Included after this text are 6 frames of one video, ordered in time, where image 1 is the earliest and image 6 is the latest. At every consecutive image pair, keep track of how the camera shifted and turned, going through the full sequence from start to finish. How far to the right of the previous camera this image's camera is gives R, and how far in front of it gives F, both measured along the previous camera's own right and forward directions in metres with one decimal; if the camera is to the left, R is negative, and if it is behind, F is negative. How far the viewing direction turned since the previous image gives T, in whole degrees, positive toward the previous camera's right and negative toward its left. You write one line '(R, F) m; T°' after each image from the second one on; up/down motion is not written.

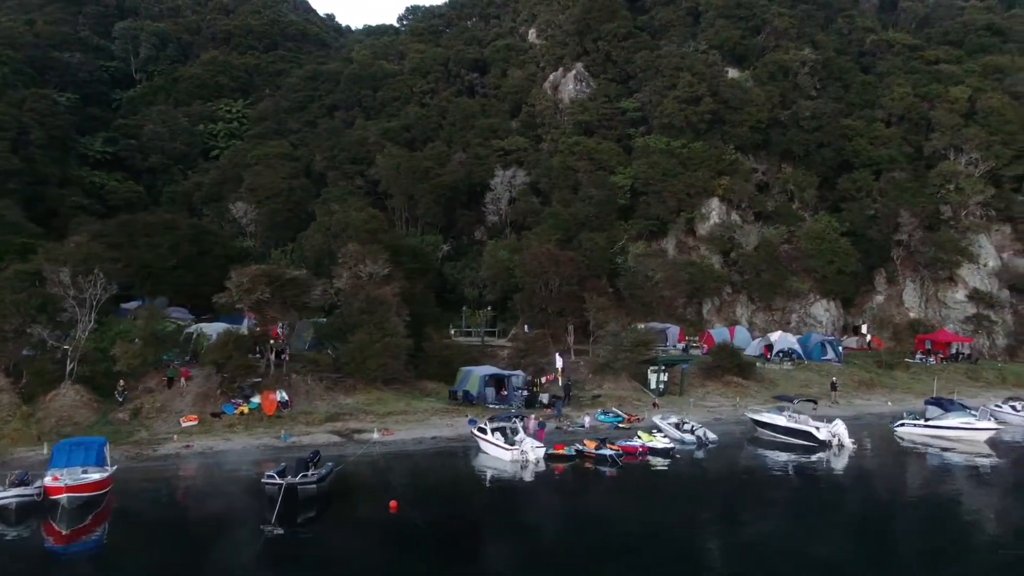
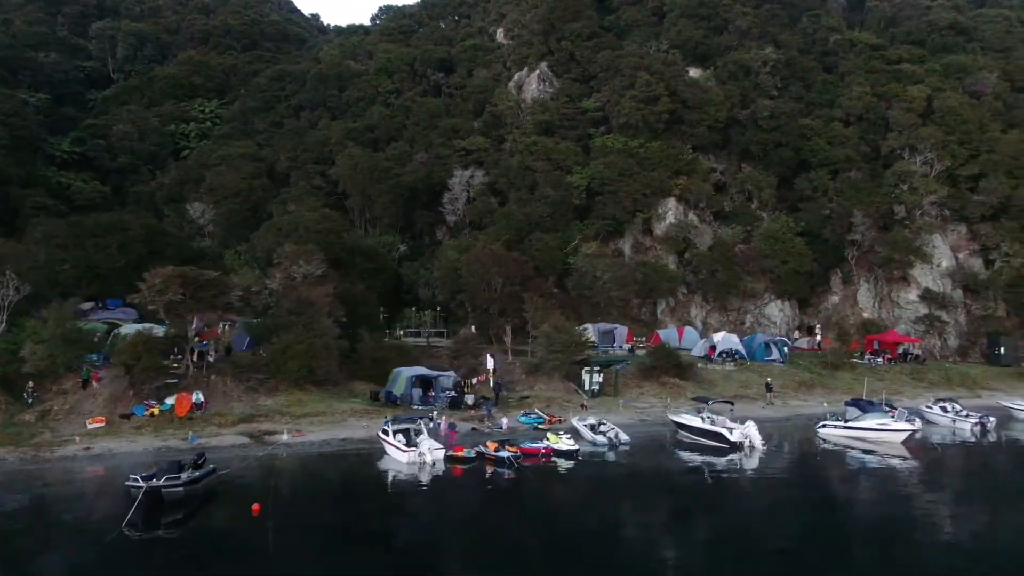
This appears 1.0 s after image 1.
(+3.6, +0.1) m; 0°
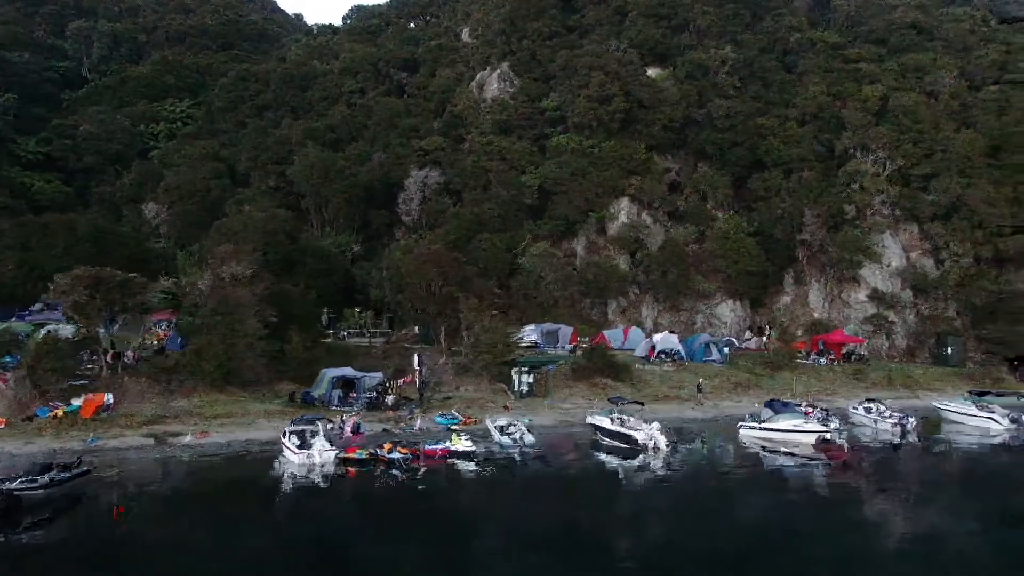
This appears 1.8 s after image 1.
(+3.8, +0.2) m; 0°
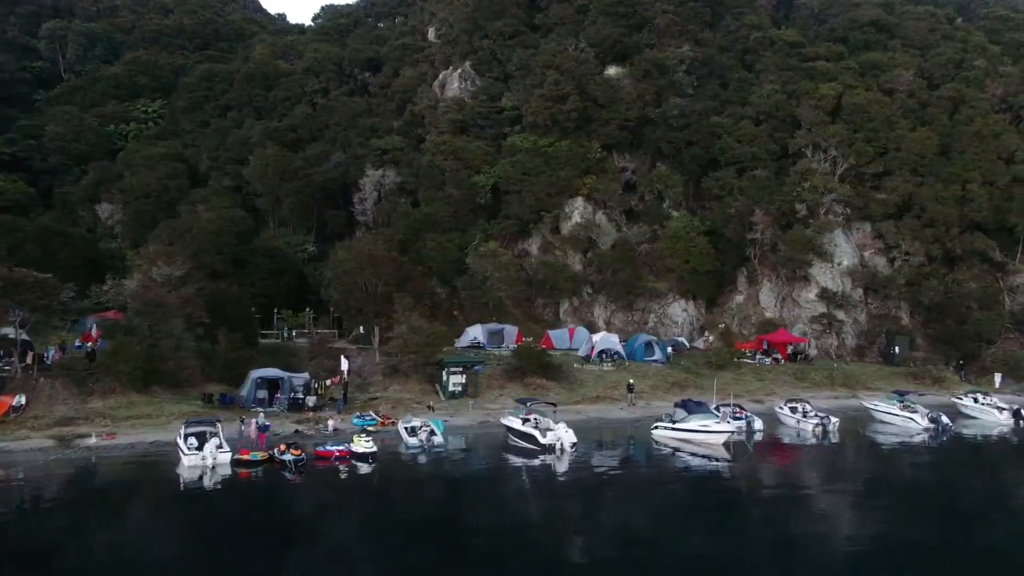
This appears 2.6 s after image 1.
(+3.6, +0.2) m; 0°
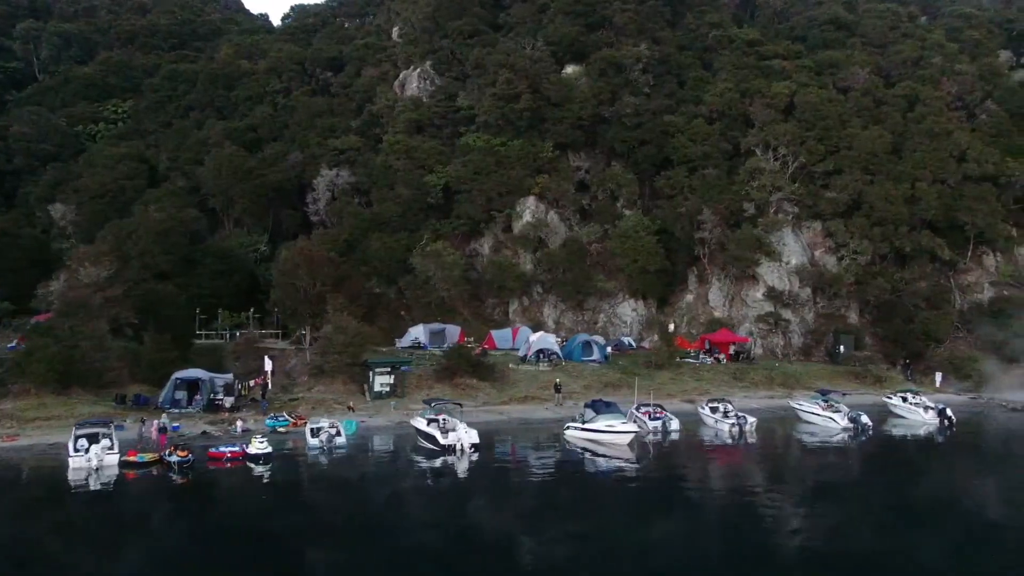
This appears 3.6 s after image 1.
(+3.9, +0.2) m; 0°
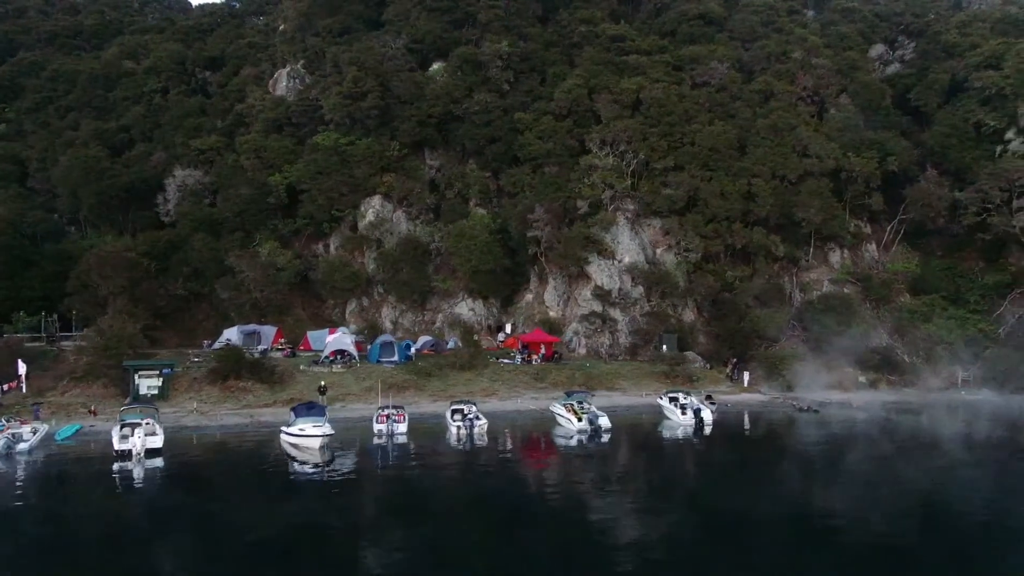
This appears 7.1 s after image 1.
(+12.3, +0.6) m; 0°
